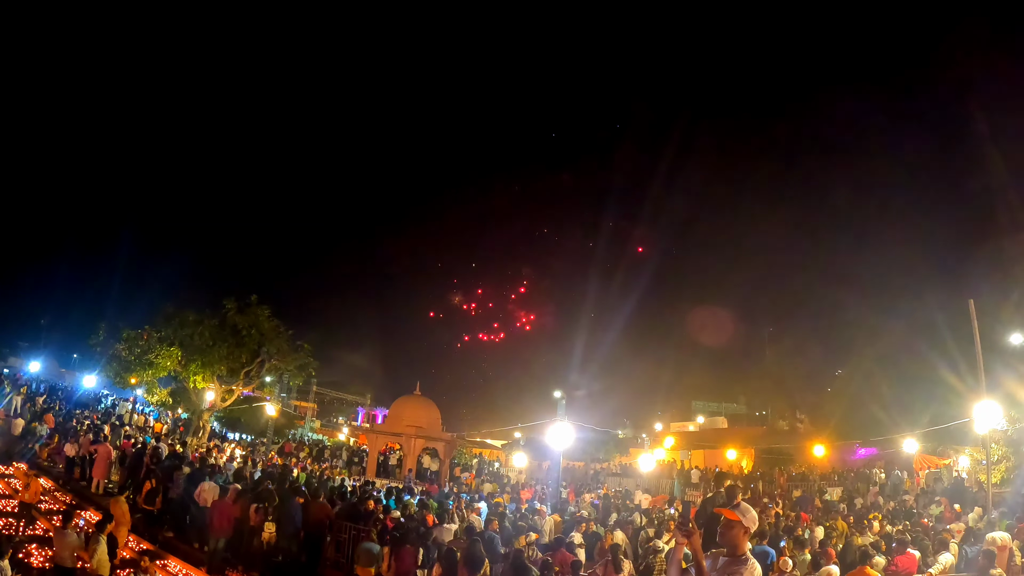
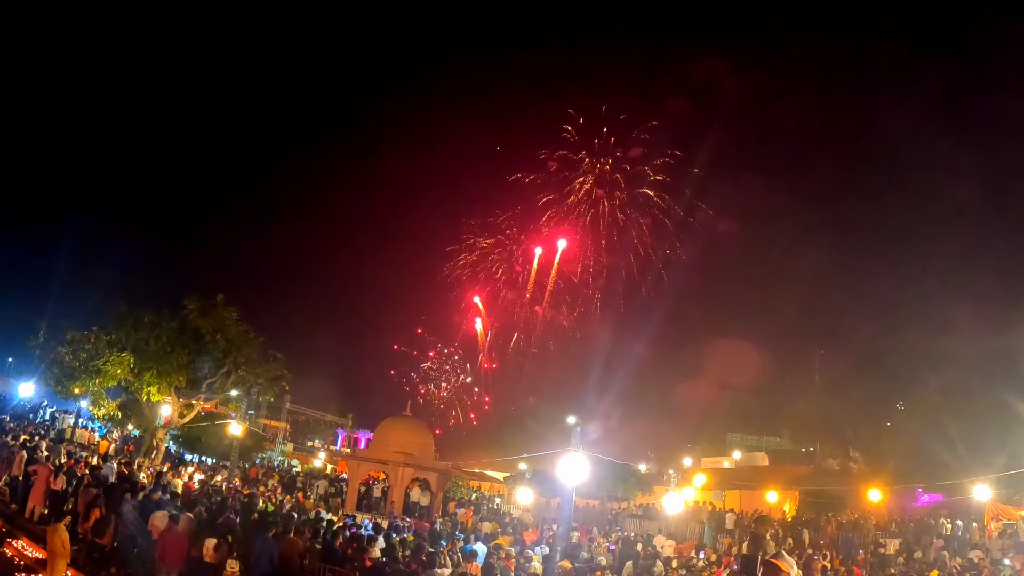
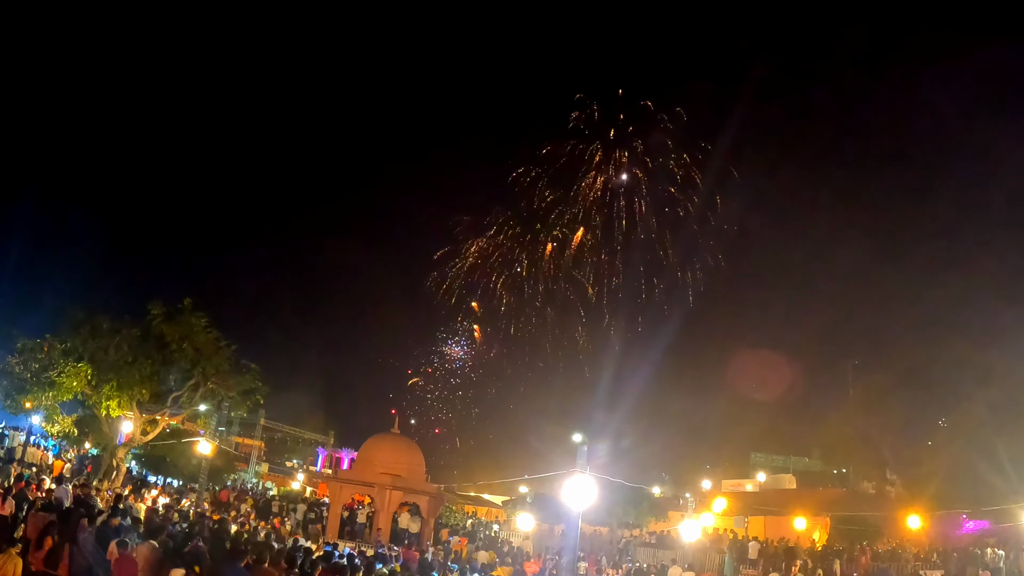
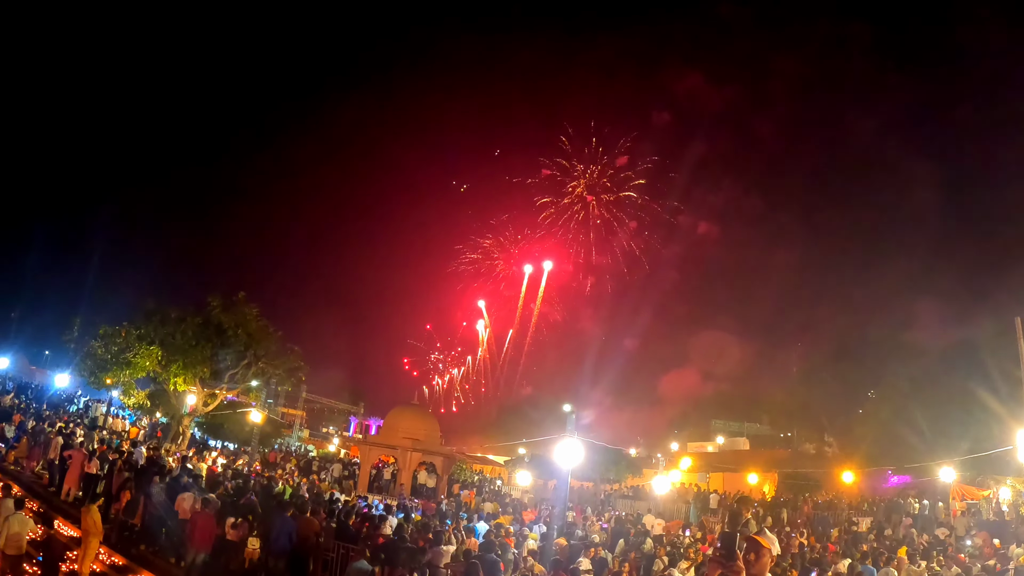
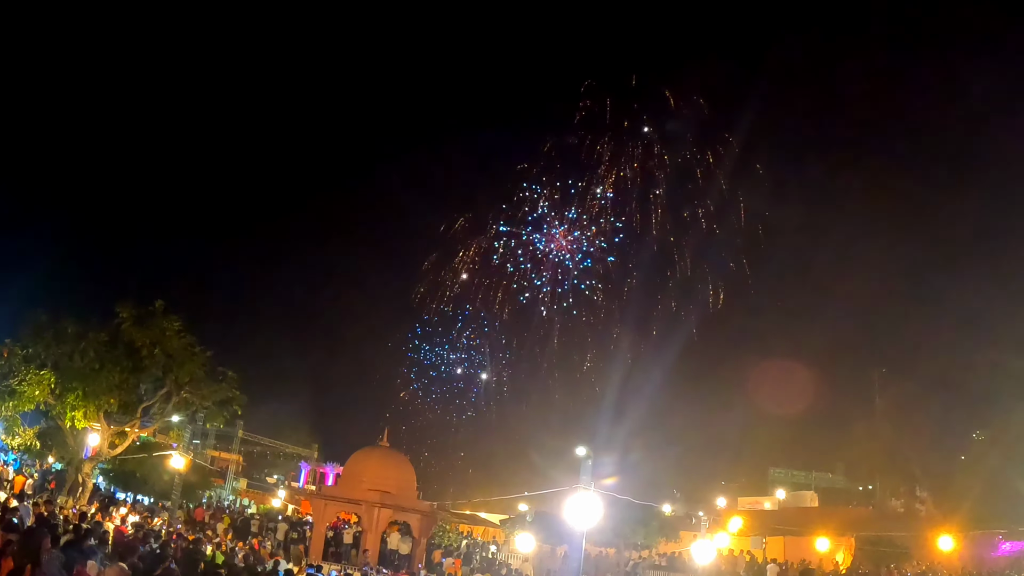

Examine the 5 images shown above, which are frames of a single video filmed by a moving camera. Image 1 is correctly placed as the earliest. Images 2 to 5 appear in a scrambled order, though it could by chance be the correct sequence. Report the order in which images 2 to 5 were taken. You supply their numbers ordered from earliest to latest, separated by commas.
4, 2, 3, 5
